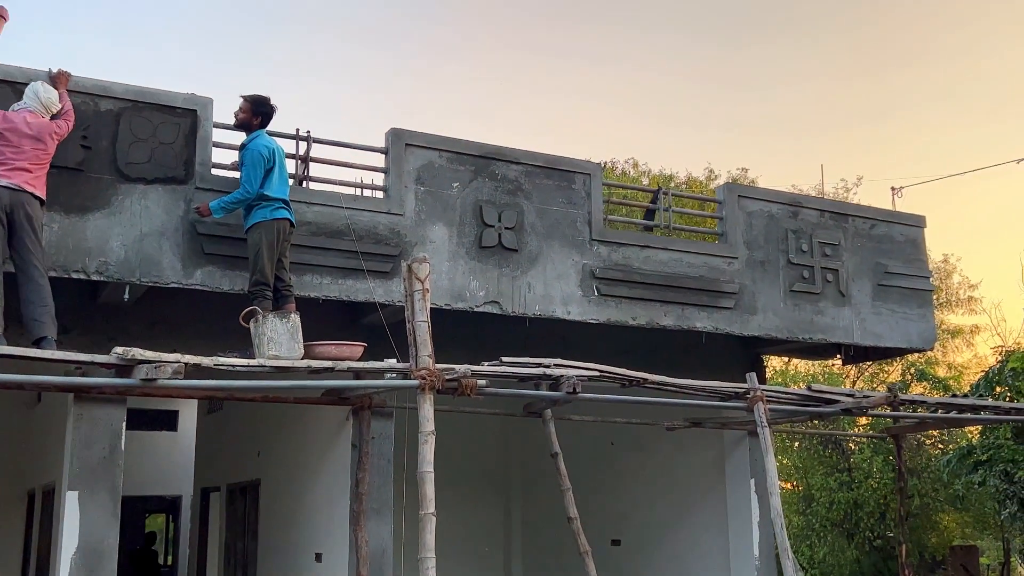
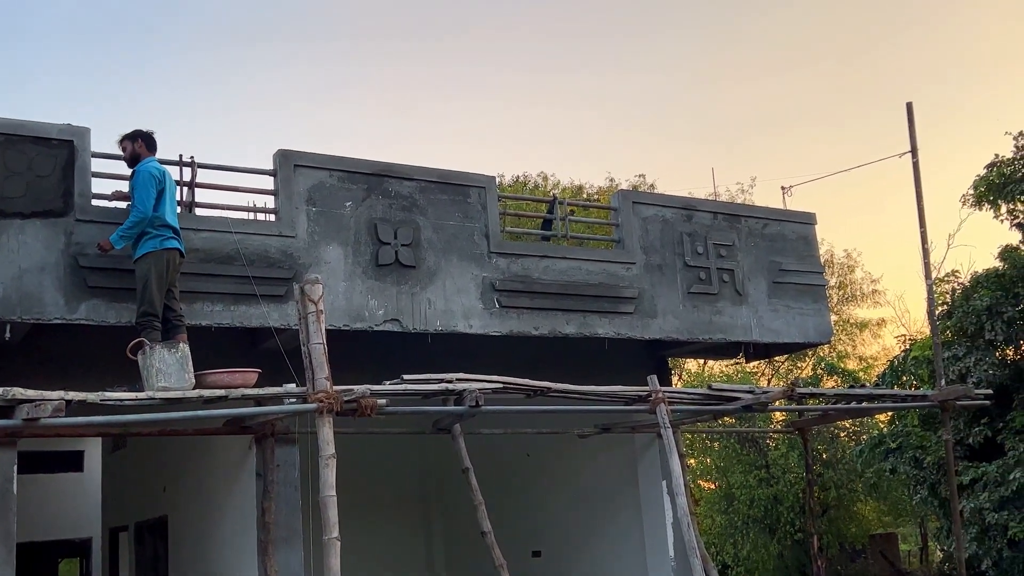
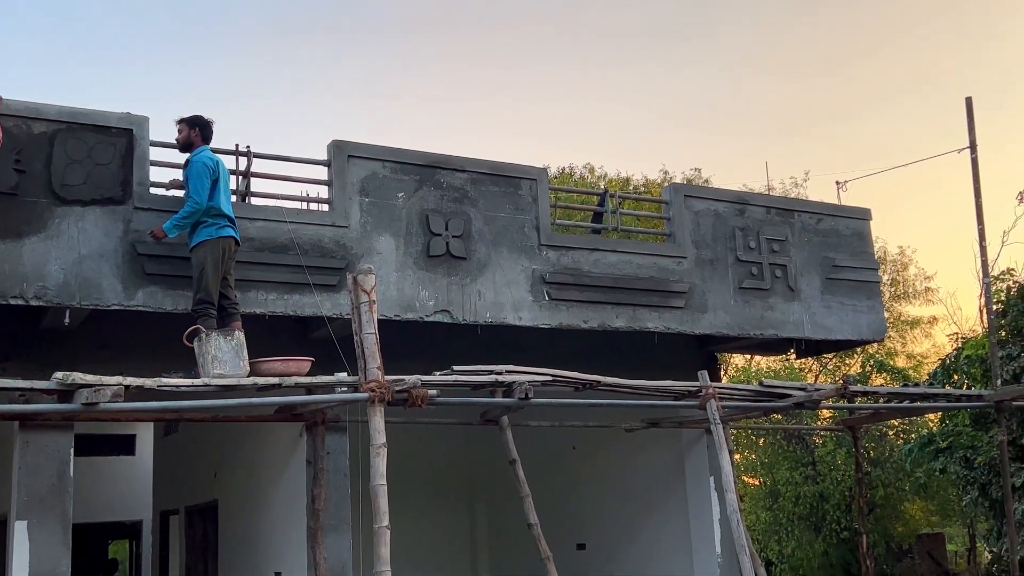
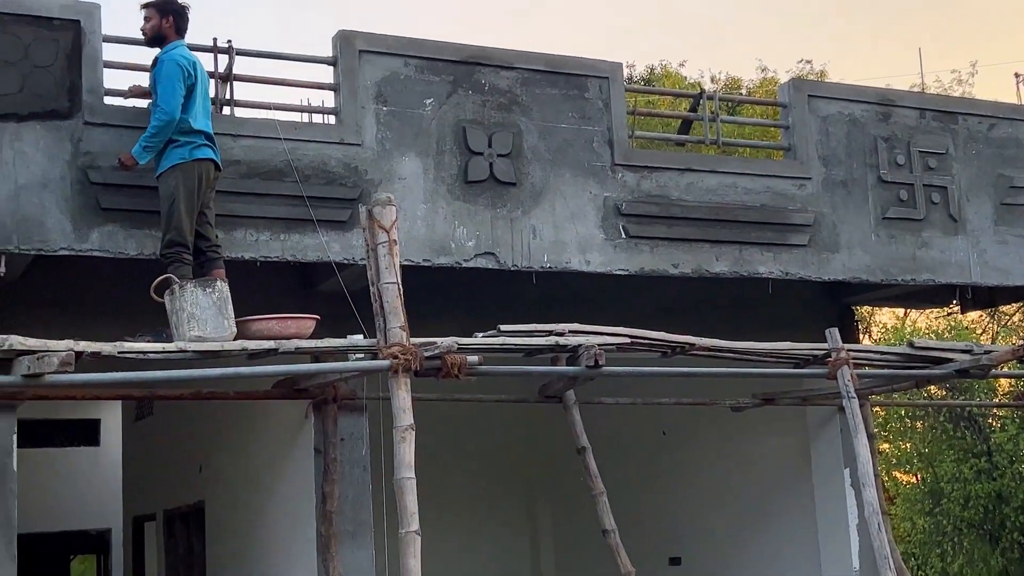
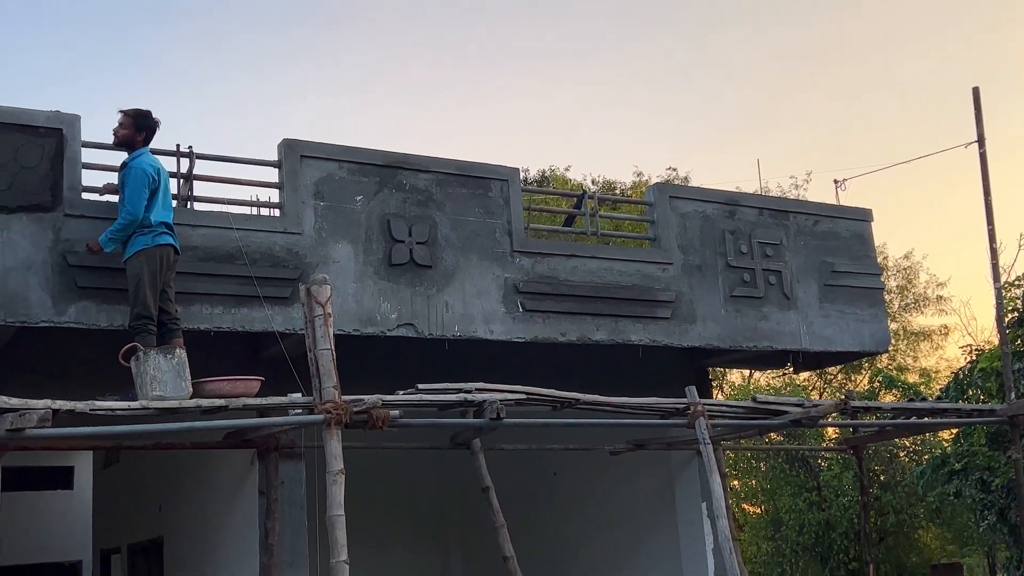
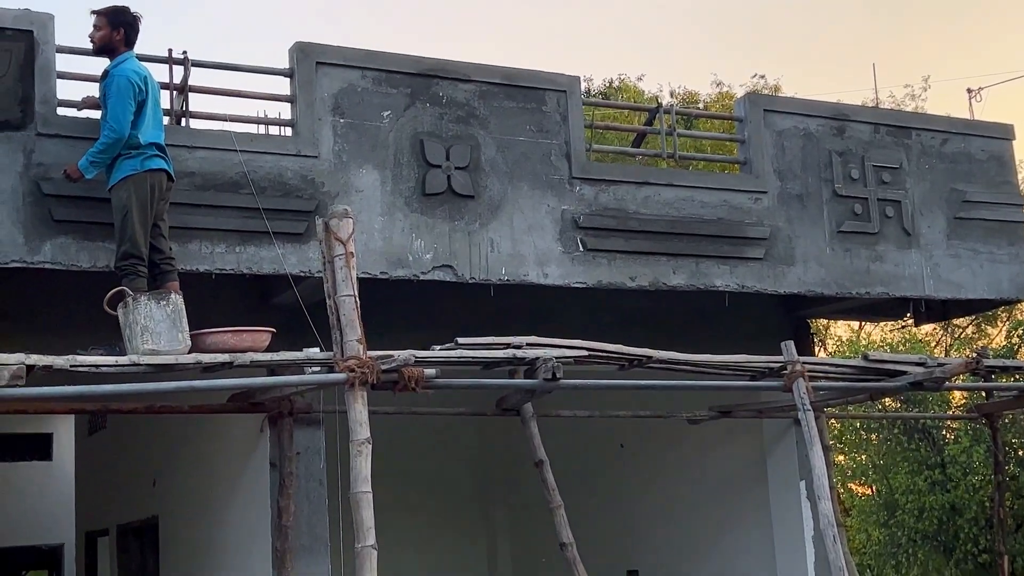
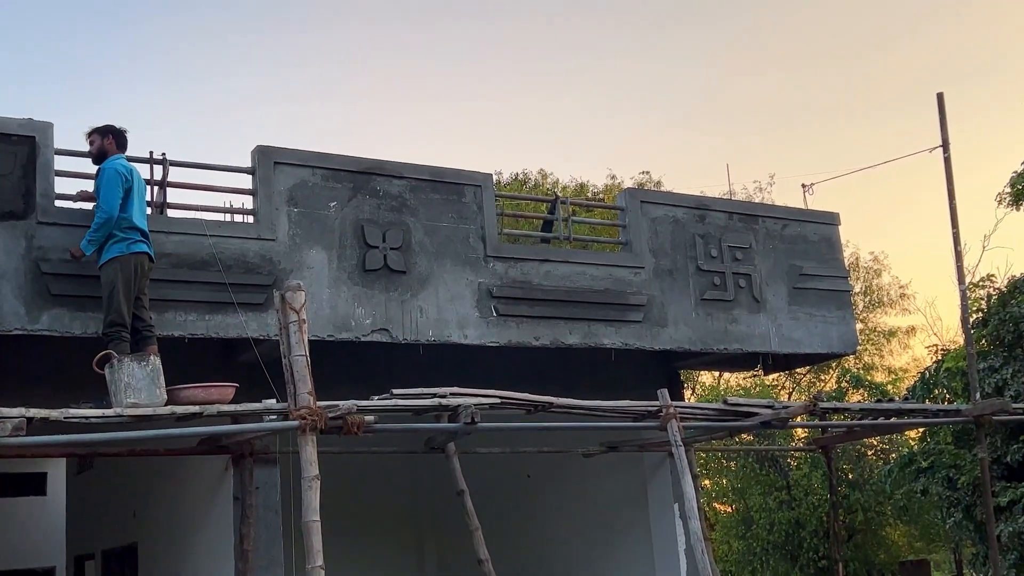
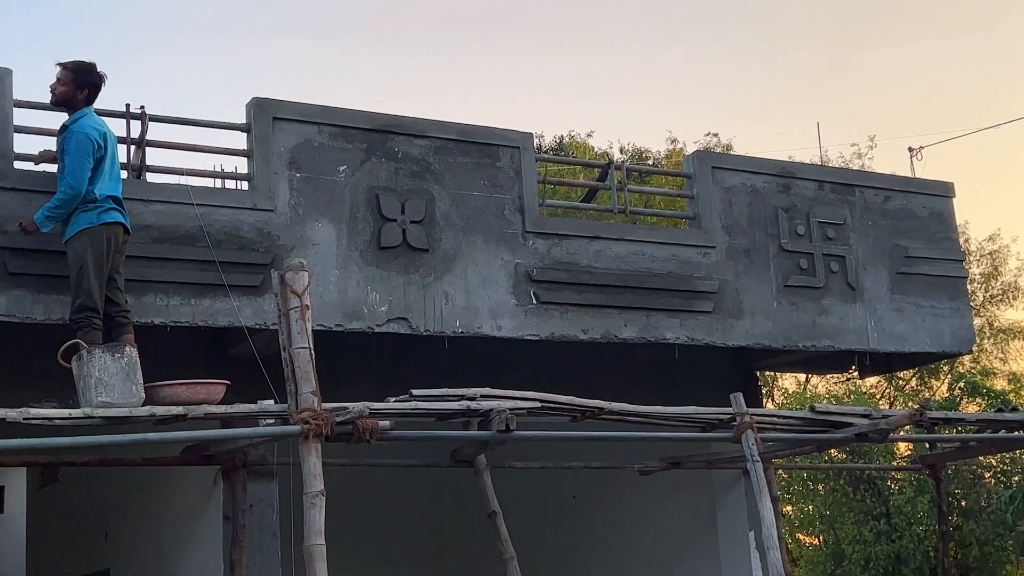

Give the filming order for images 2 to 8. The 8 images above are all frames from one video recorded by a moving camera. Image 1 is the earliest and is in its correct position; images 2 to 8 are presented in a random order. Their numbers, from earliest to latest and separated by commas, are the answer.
3, 2, 7, 5, 8, 6, 4
